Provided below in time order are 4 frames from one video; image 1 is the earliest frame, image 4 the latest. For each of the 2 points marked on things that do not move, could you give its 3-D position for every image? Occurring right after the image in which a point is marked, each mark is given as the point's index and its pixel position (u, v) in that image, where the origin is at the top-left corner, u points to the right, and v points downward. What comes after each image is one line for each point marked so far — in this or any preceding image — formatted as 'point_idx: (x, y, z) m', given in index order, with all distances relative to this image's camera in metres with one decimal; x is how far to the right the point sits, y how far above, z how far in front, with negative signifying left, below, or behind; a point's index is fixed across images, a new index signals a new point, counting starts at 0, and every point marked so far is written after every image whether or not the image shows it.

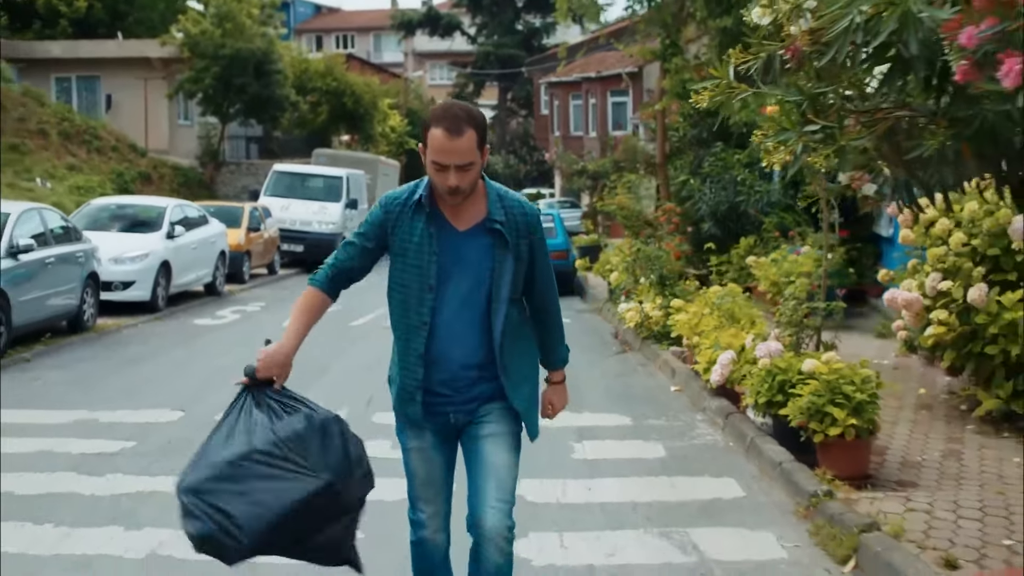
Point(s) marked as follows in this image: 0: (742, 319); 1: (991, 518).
0: (+1.7, -0.2, +9.6) m
1: (+2.3, -1.1, +6.3) m
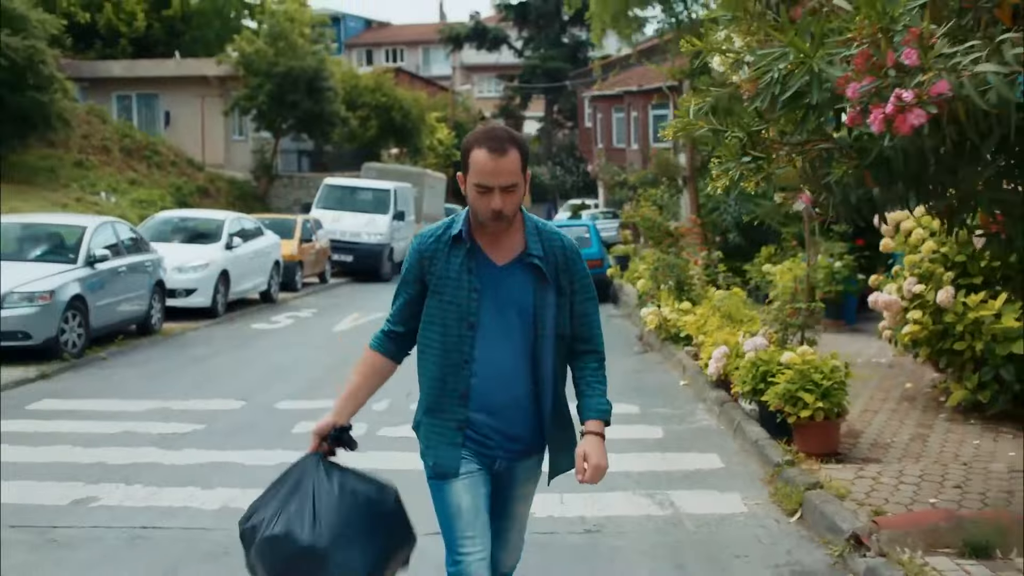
0: (+1.8, -0.2, +10.7) m
1: (+2.3, -1.1, +7.4) m
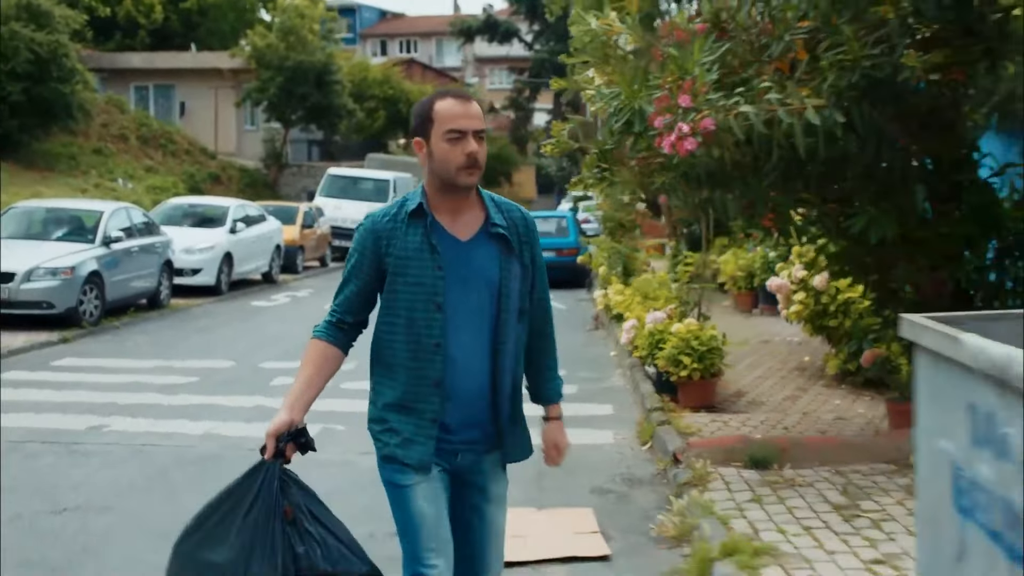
0: (+1.3, -0.1, +12.6) m
1: (+1.8, -1.0, +9.3) m
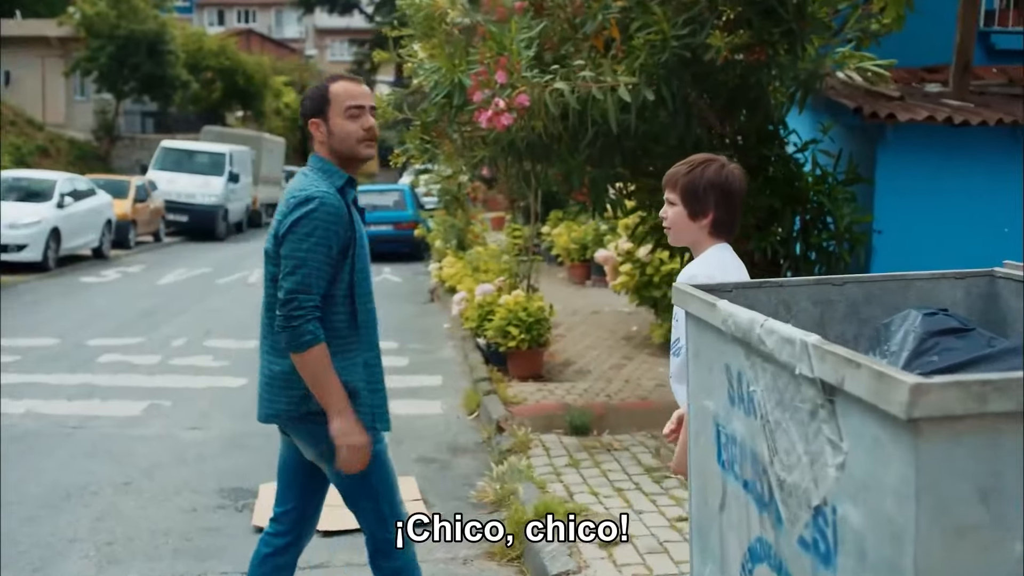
0: (-0.3, +0.2, +12.8) m
1: (+0.6, -0.8, +9.6) m
